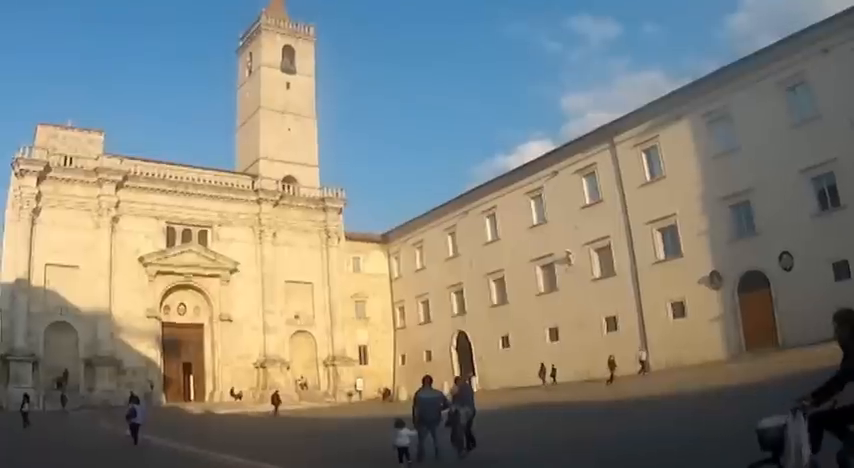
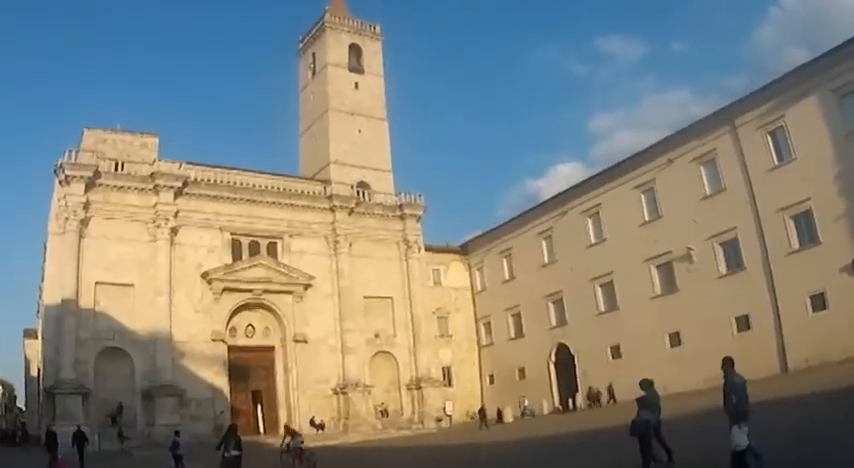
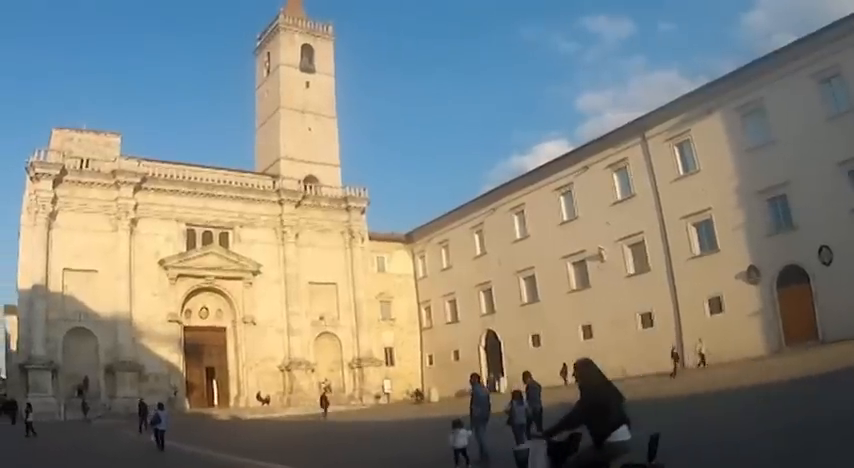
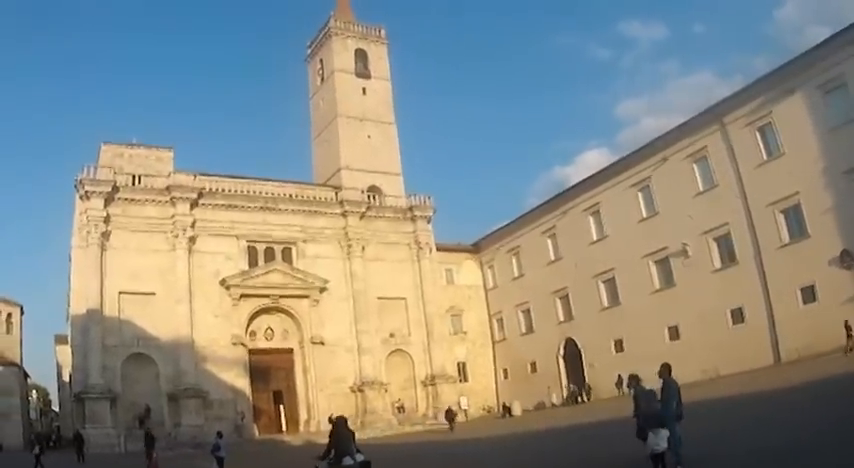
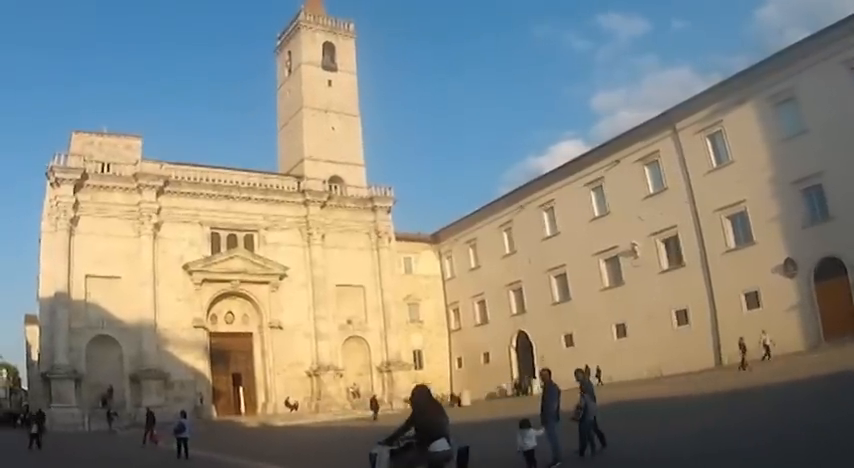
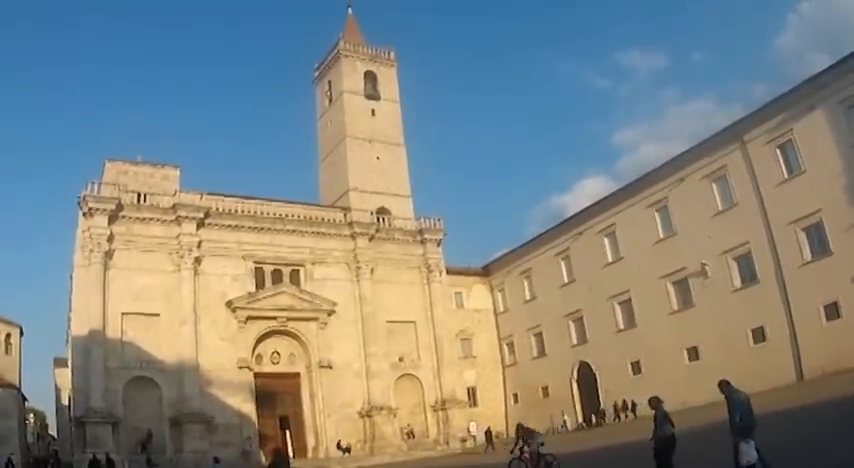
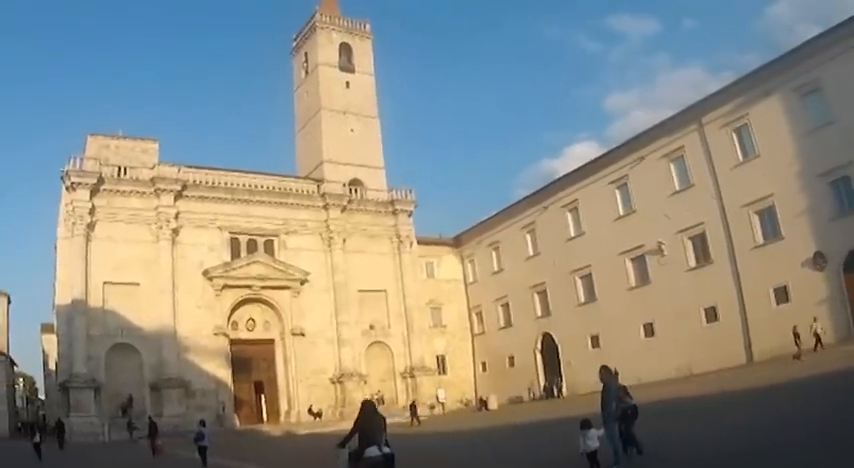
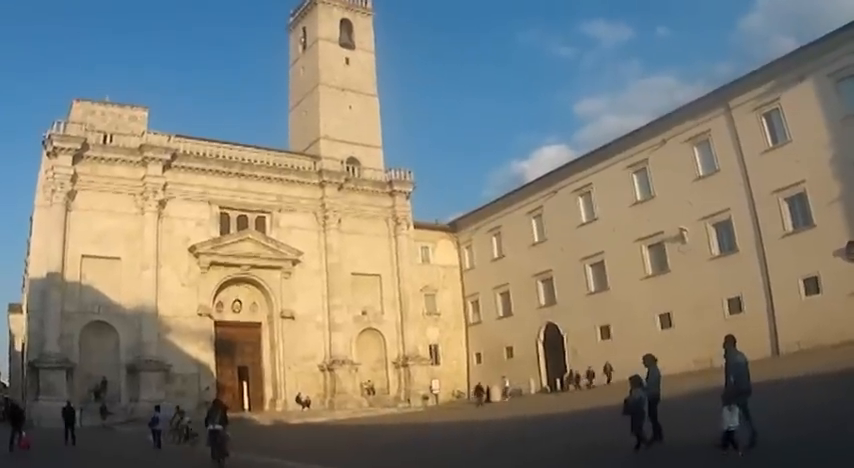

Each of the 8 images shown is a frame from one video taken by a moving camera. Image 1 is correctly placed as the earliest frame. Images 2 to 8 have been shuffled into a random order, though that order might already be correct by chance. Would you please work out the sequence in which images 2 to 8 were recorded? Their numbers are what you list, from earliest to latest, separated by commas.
3, 5, 7, 4, 6, 2, 8
